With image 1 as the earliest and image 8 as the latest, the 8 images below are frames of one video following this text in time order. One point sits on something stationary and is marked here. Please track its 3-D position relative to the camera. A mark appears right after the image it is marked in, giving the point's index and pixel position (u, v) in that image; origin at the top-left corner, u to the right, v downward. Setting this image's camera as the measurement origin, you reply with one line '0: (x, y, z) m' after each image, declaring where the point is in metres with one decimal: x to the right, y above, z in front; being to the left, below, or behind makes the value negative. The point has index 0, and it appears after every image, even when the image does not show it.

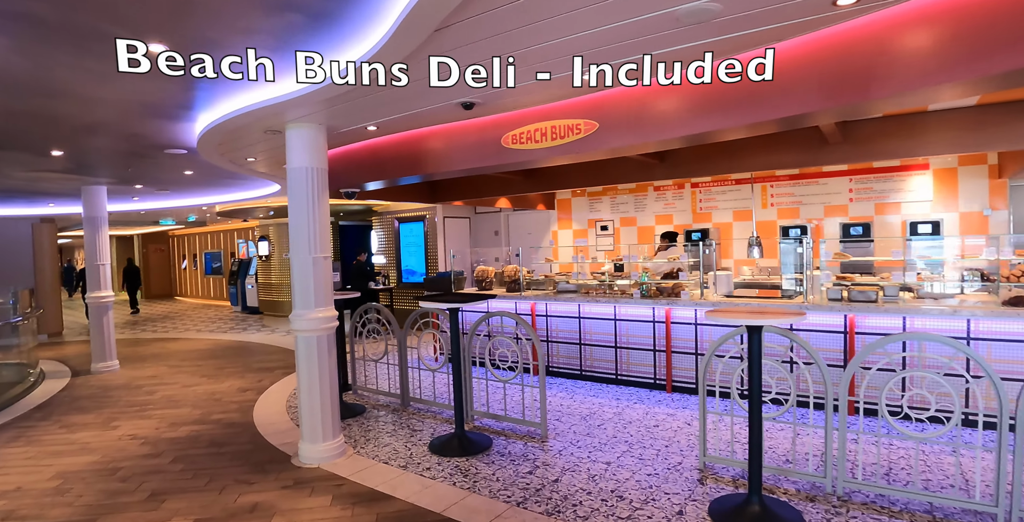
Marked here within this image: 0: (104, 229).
0: (-5.5, +0.4, +7.1) m
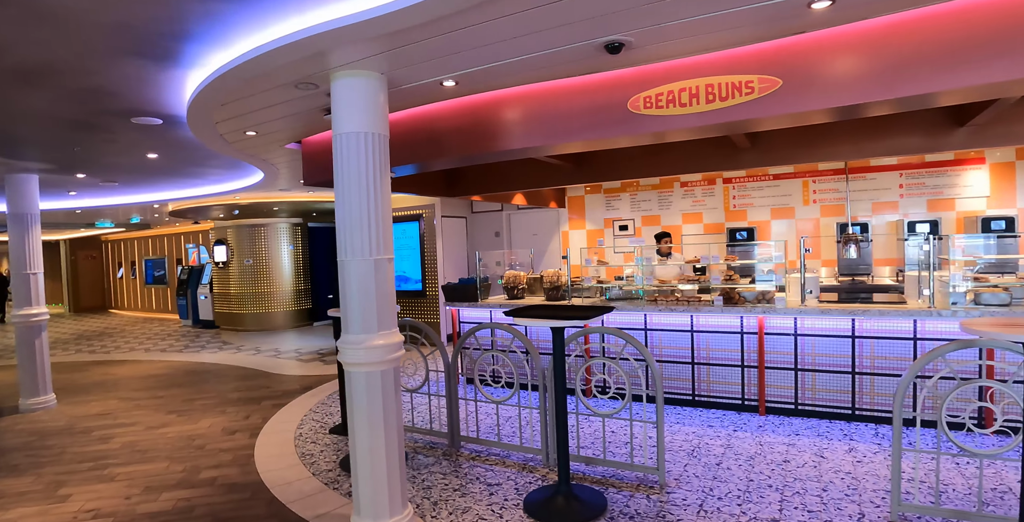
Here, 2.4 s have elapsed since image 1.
0: (-5.0, +0.3, +5.5) m
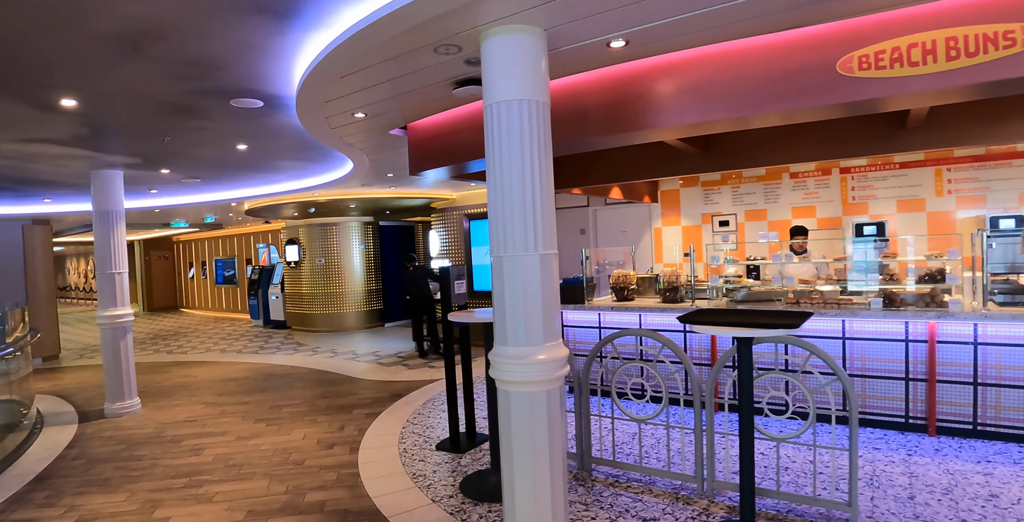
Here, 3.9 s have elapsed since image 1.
0: (-3.9, +0.3, +5.2) m
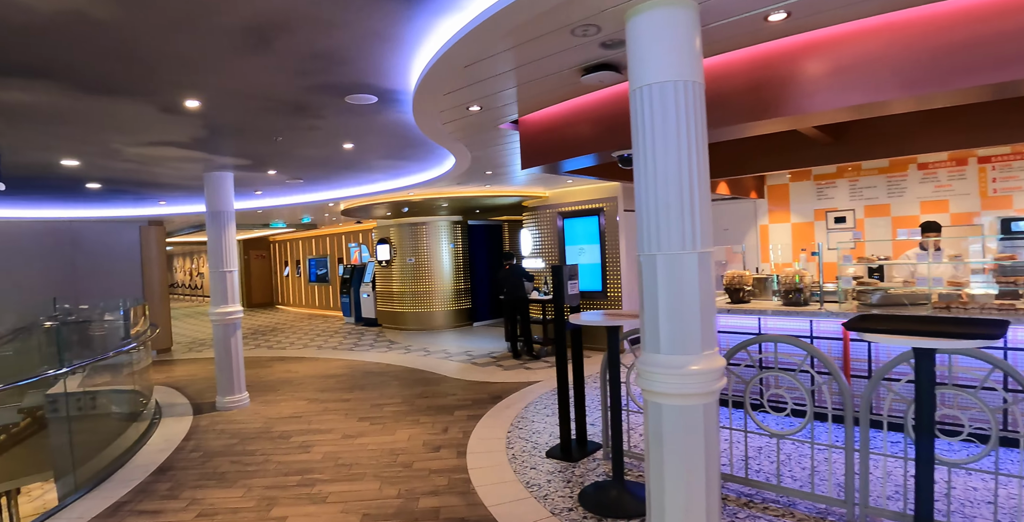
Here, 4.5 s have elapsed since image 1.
0: (-2.9, +0.3, +5.4) m
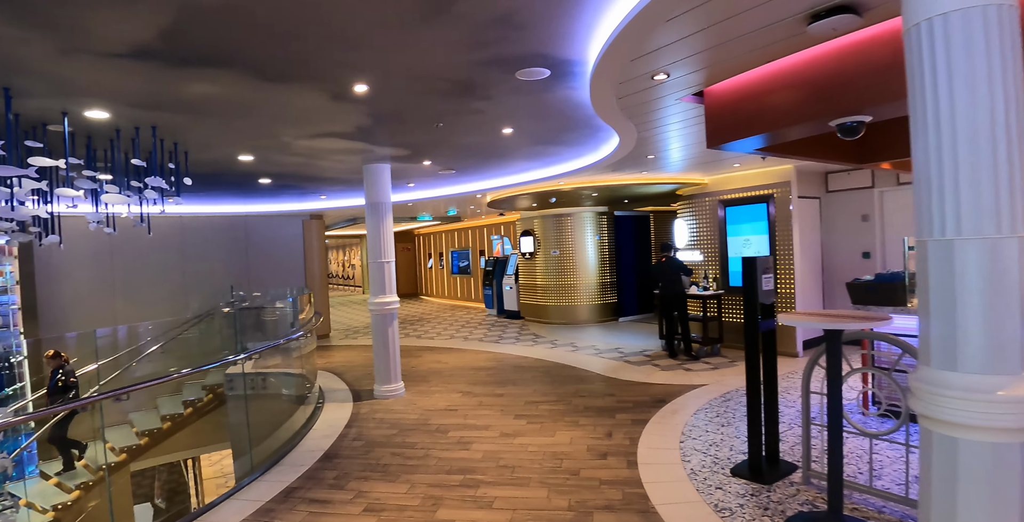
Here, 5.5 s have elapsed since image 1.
0: (-1.3, +0.4, +5.4) m
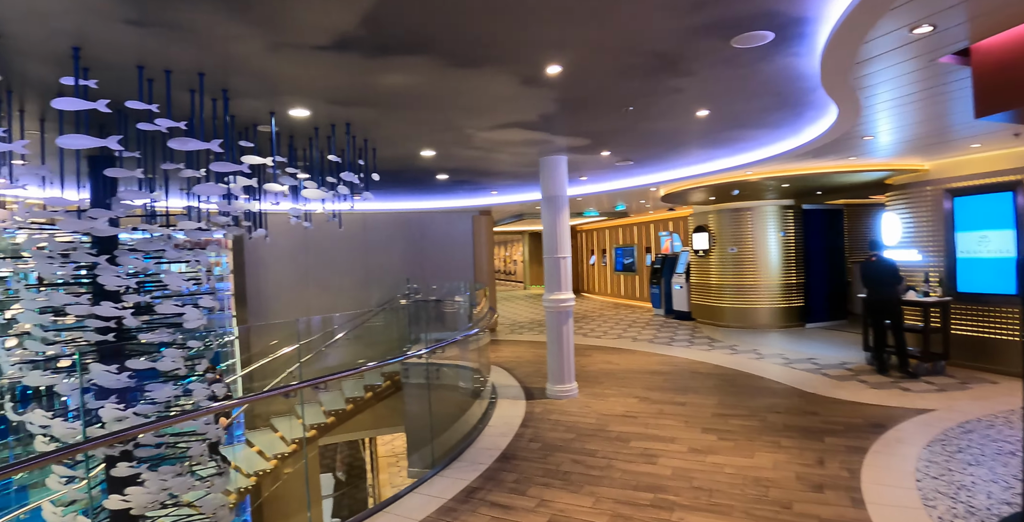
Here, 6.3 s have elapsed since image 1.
0: (+0.5, +0.5, +5.2) m
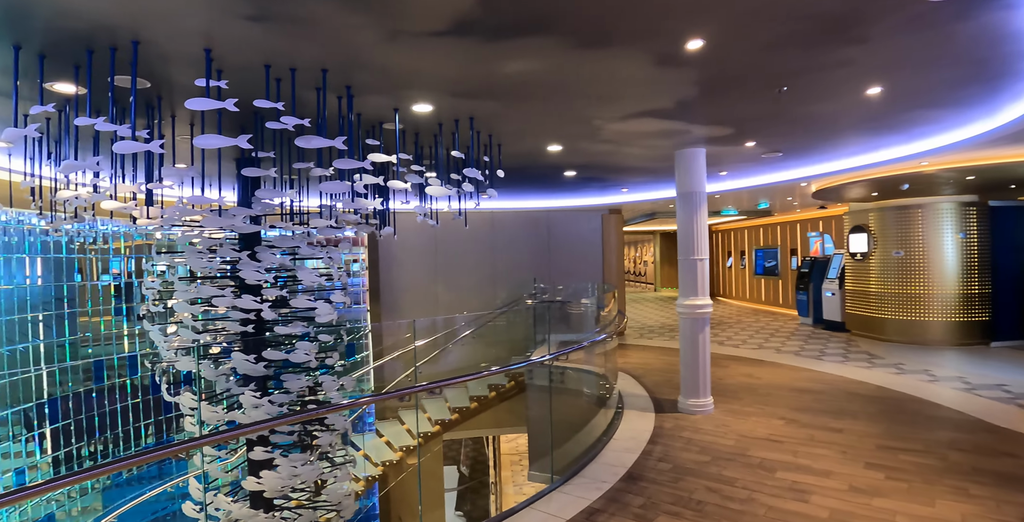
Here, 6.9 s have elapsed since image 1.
0: (+1.7, +0.5, +4.7) m
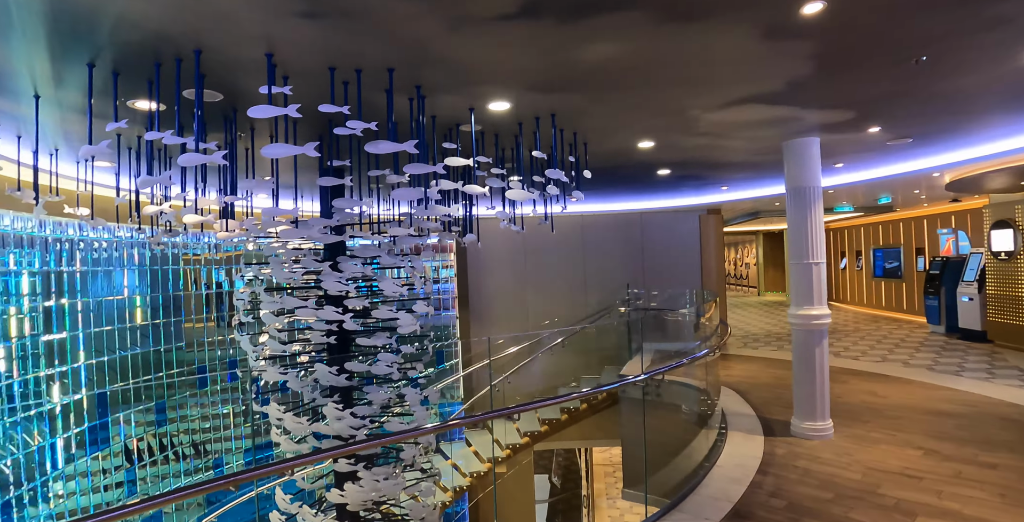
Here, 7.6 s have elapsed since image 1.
0: (+2.4, +0.4, +4.1) m
